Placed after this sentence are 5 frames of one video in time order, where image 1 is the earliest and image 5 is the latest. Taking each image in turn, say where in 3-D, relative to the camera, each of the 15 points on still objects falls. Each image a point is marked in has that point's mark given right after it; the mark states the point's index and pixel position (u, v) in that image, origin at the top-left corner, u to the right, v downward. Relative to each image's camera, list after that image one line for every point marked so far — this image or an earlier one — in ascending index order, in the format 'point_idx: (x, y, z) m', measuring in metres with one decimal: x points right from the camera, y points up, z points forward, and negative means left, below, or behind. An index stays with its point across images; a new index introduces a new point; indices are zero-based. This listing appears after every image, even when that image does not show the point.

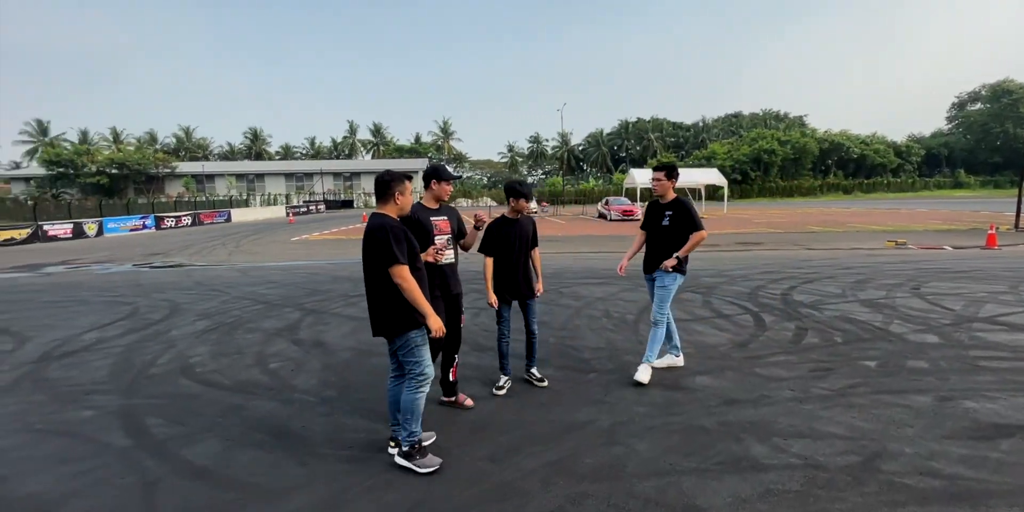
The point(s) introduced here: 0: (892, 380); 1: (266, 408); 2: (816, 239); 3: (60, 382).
0: (+3.4, -1.1, +4.3) m
1: (-2.1, -1.3, +4.1) m
2: (+12.3, +0.7, +19.3) m
3: (-4.6, -1.3, +4.9) m
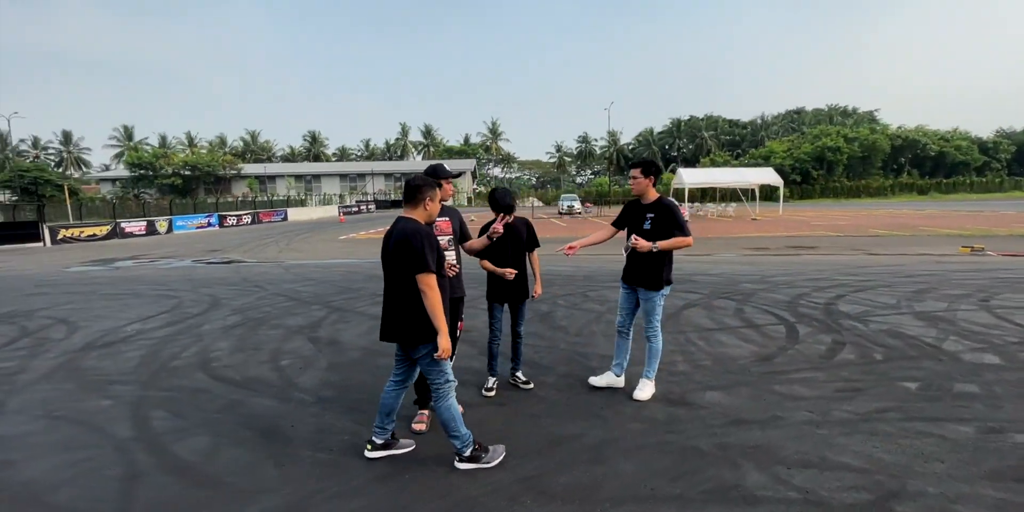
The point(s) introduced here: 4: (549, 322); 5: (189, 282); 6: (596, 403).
0: (+3.3, -1.2, +3.8) m
1: (-2.2, -1.3, +4.1) m
2: (+13.7, +0.5, +17.9) m
3: (-4.6, -1.3, +5.2) m
4: (+0.5, -1.0, +7.0) m
5: (-8.3, -0.7, +12.2) m
6: (+0.7, -1.2, +4.0) m
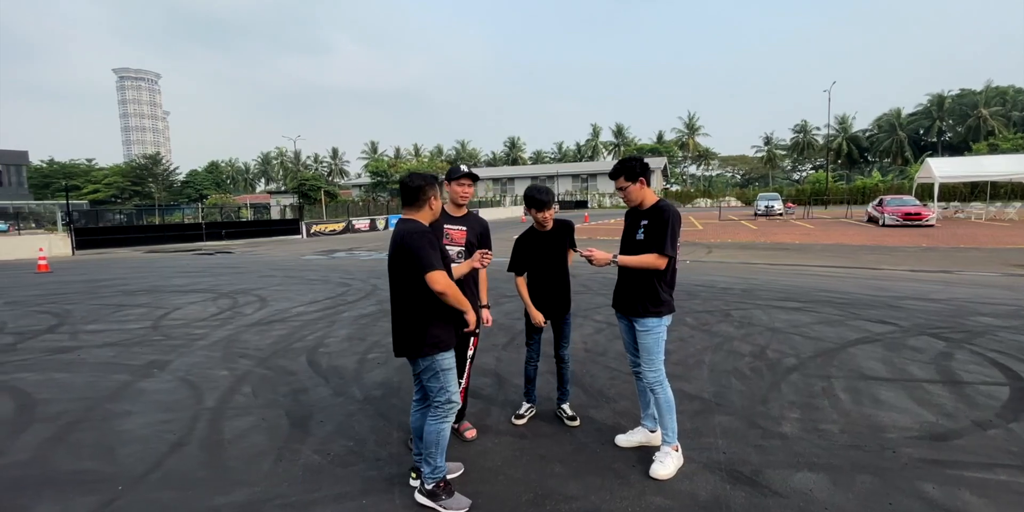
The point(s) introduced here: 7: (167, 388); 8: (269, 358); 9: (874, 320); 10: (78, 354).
0: (+3.2, -1.4, +2.0) m
1: (-1.8, -1.3, +4.4) m
2: (+18.2, -0.2, +10.9) m
3: (-3.6, -1.2, +6.4) m
4: (+1.8, -1.1, +6.0) m
5: (-4.3, -0.5, +14.2) m
6: (+0.8, -1.3, +3.2) m
7: (-3.4, -1.3, +4.8) m
8: (-2.9, -1.2, +5.7) m
9: (+5.3, -0.9, +7.0) m
10: (-5.5, -1.2, +6.0) m
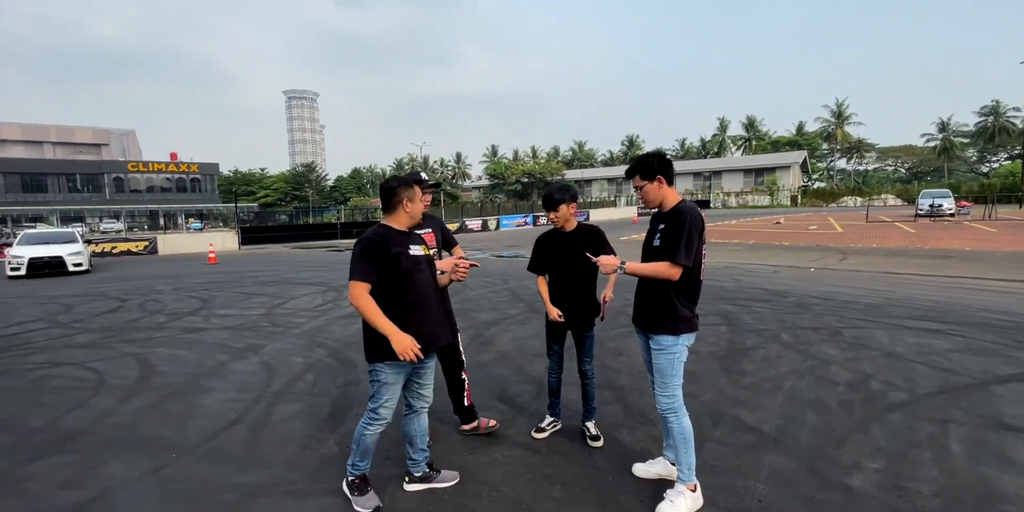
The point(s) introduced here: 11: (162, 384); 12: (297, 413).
0: (+2.8, -1.5, +1.1) m
1: (-1.4, -1.3, +4.7) m
2: (+19.6, -0.7, +6.1) m
3: (-2.7, -1.1, +7.0) m
4: (+2.5, -1.2, +5.3) m
5: (-1.4, -0.5, +14.8) m
6: (+0.8, -1.4, +2.8) m
7: (-2.9, -1.3, +5.4) m
8: (-2.2, -1.2, +6.2) m
9: (+6.1, -1.1, +5.4) m
10: (-4.6, -1.2, +7.1) m
11: (-3.6, -1.3, +4.9) m
12: (-1.8, -1.3, +4.1) m
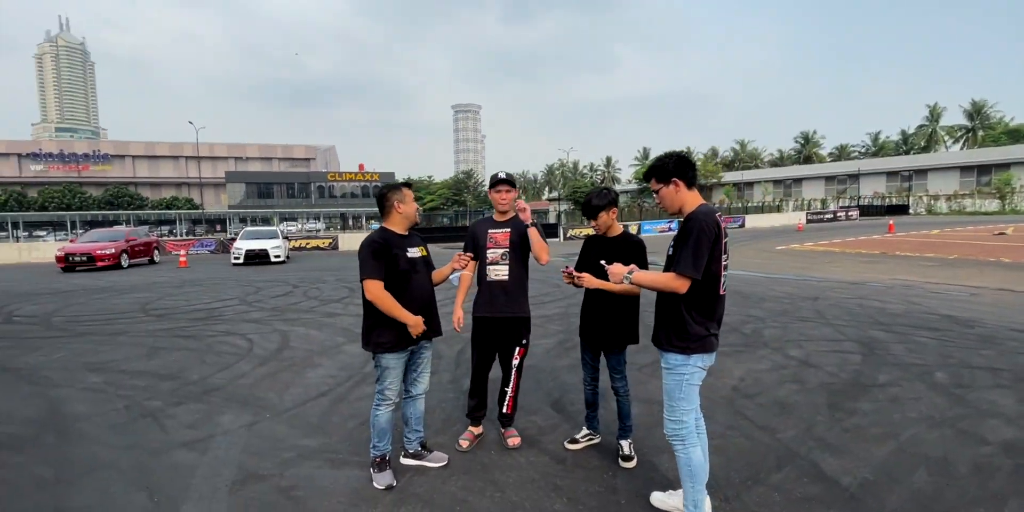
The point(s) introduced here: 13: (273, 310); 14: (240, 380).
0: (+2.2, -1.6, +0.3) m
1: (-0.8, -1.3, +5.0) m
2: (+19.7, -1.4, 0.0) m
3: (-1.3, -1.1, +7.6) m
4: (+3.1, -1.3, +4.5) m
5: (+2.3, -0.6, +14.6) m
6: (+0.8, -1.4, +2.6) m
7: (-2.0, -1.2, +6.2) m
8: (-1.0, -1.2, +6.7) m
9: (+6.6, -1.3, +3.5) m
10: (-3.1, -1.1, +8.3) m
11: (-2.8, -1.2, +5.9) m
12: (-1.3, -1.3, +4.6) m
13: (-4.6, -1.0, +9.2) m
14: (-2.8, -1.3, +5.0) m
